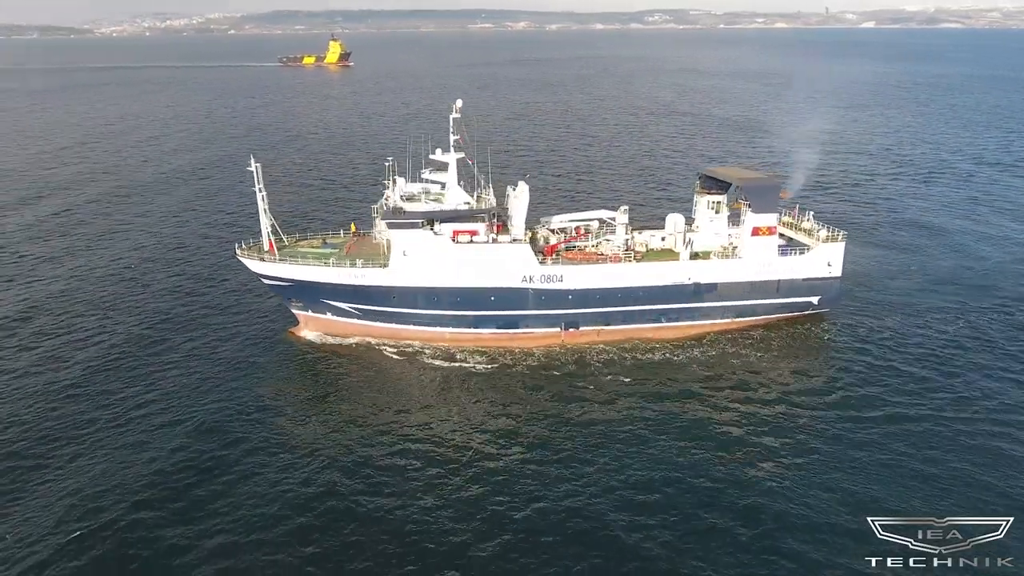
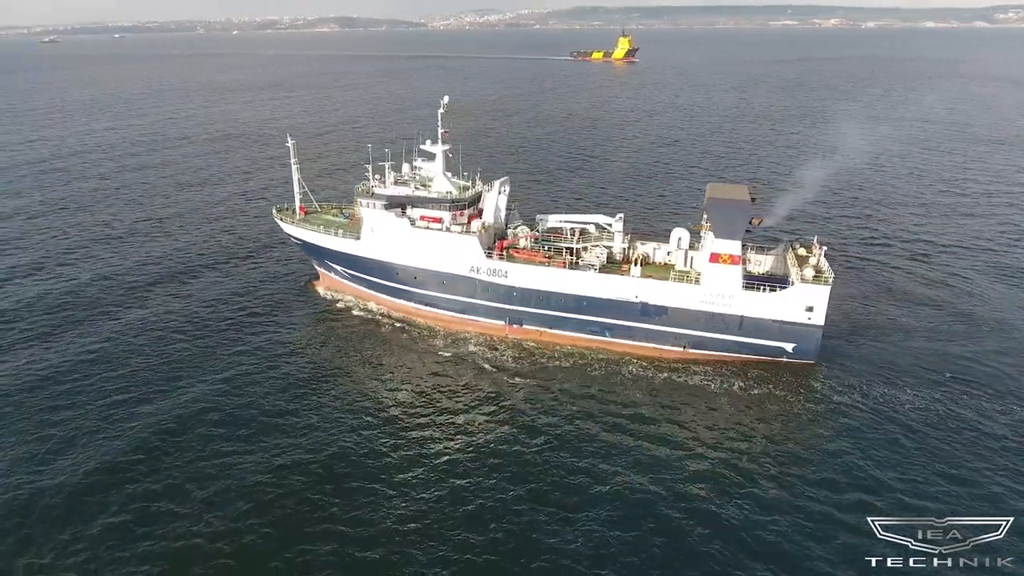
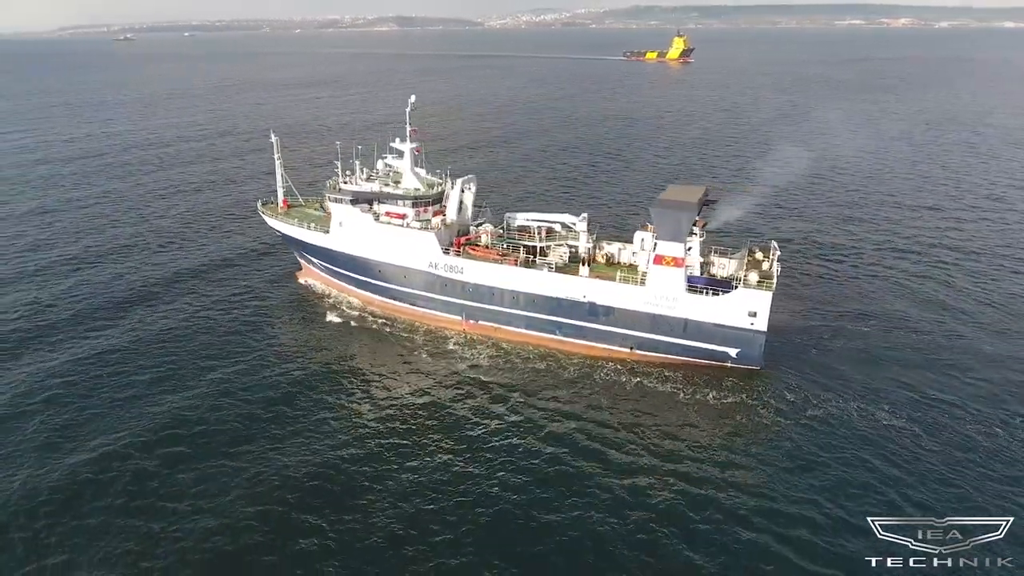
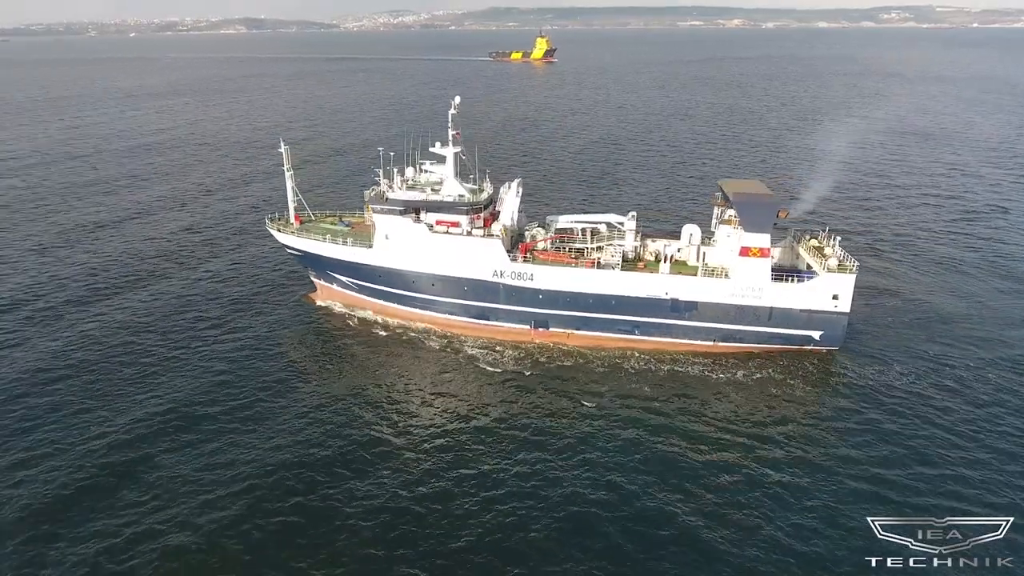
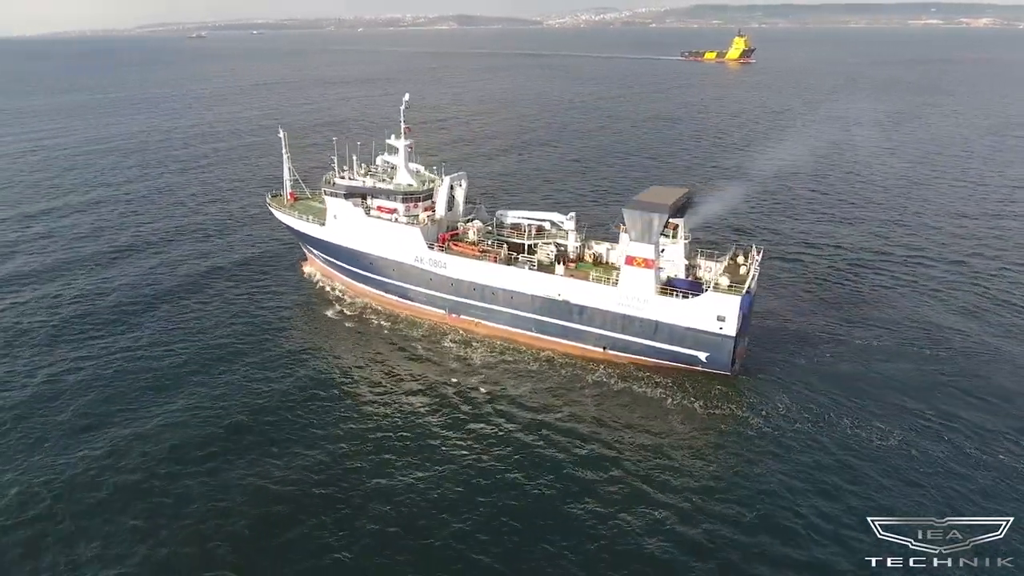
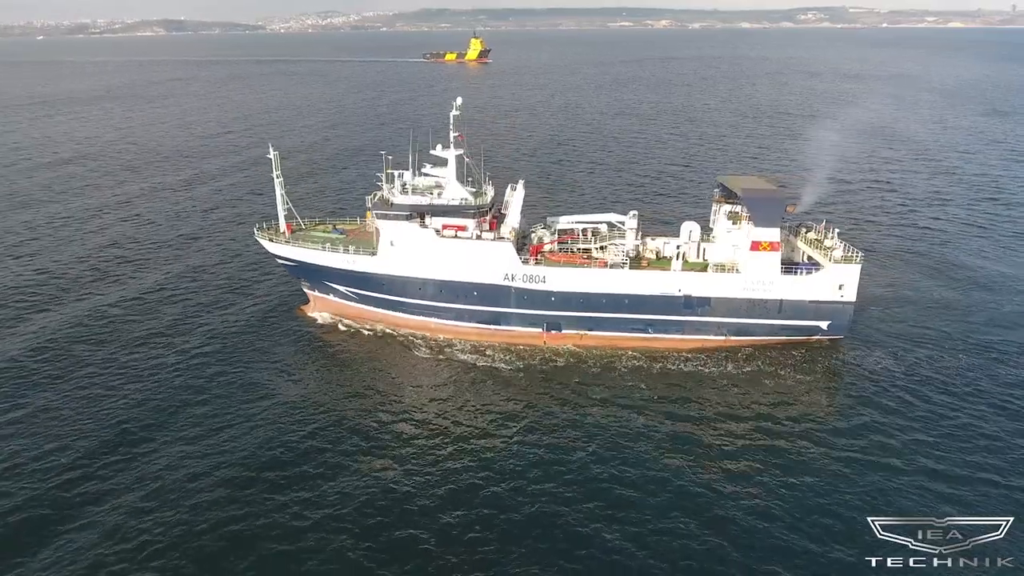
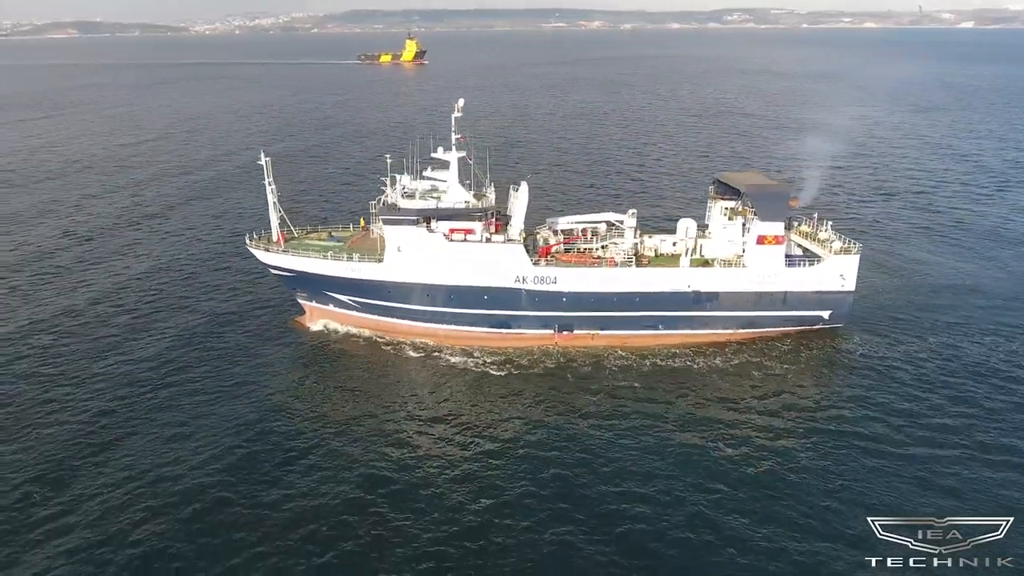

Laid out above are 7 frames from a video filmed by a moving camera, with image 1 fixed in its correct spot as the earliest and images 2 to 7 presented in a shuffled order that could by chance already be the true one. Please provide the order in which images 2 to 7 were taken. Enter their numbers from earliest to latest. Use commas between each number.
7, 6, 4, 2, 3, 5
